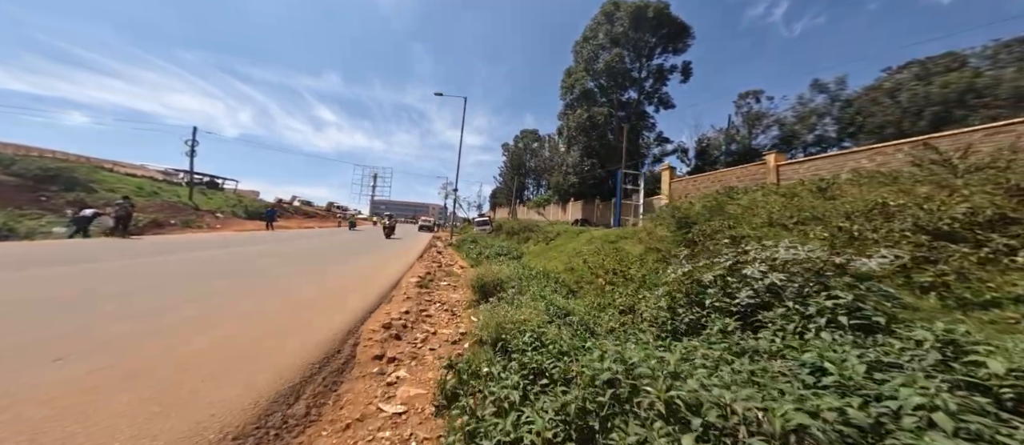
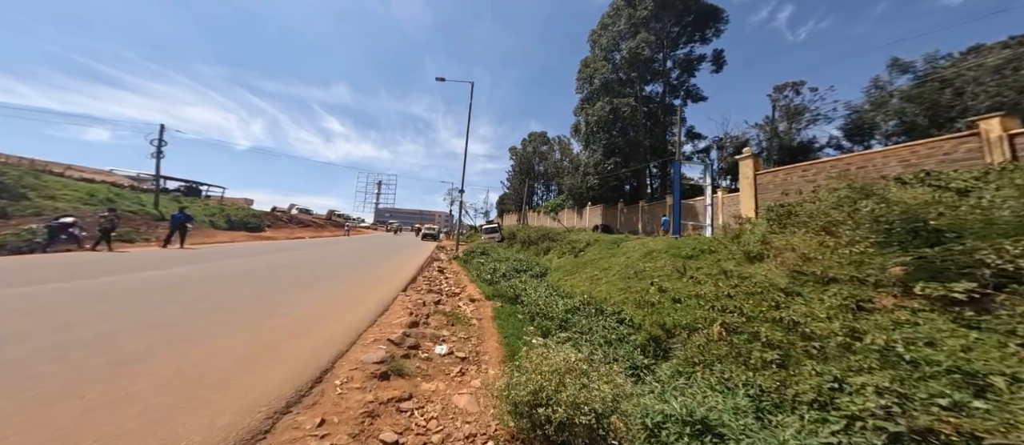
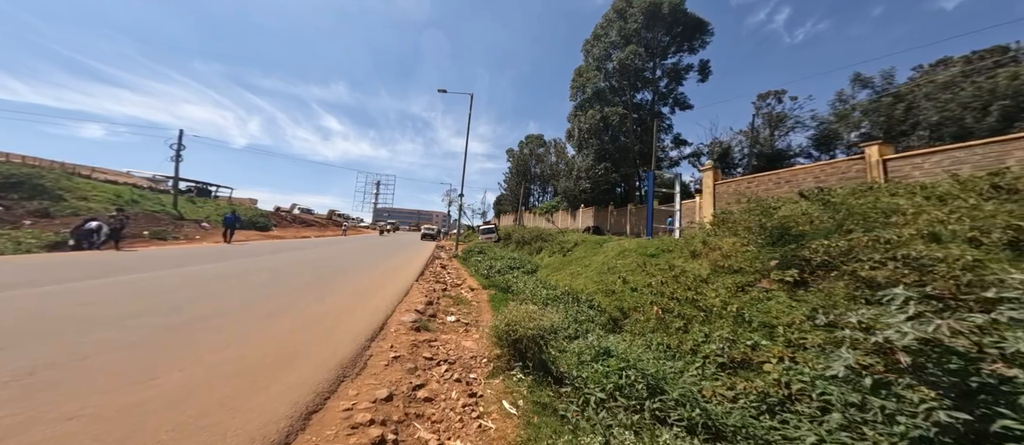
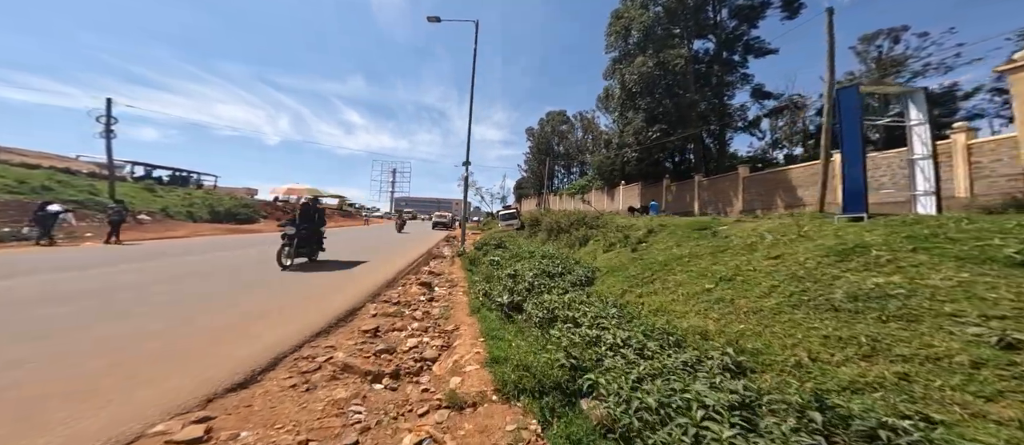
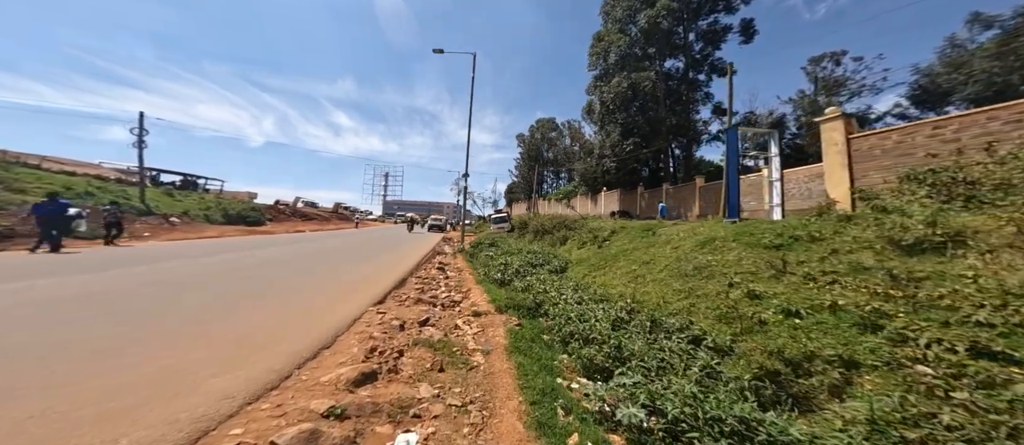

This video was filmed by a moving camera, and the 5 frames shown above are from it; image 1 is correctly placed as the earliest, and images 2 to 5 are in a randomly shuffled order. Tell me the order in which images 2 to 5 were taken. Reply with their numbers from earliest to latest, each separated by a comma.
3, 2, 5, 4
